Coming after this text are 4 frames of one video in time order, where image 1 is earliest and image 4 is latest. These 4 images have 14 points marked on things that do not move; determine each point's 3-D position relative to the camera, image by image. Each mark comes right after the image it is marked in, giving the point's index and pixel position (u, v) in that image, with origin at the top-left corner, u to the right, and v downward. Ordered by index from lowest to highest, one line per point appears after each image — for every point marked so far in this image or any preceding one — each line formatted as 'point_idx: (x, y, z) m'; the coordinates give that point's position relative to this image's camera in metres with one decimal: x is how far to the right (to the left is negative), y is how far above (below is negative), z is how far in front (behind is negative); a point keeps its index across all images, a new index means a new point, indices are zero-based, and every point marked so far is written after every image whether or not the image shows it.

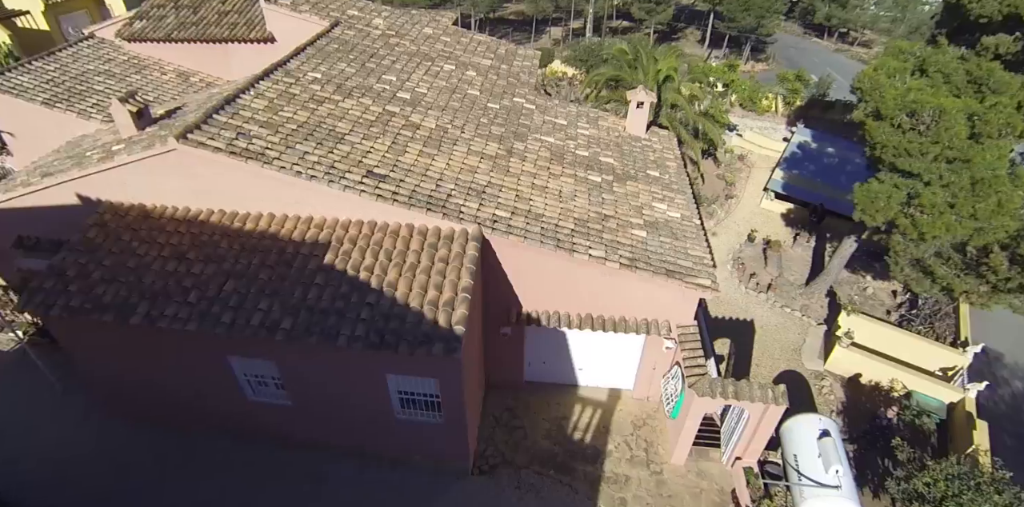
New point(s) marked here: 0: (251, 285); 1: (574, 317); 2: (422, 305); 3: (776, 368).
0: (-4.9, -0.6, +11.0) m
1: (+1.4, -1.4, +13.0) m
2: (-1.6, -0.9, +10.4) m
3: (+8.3, -3.6, +18.3) m
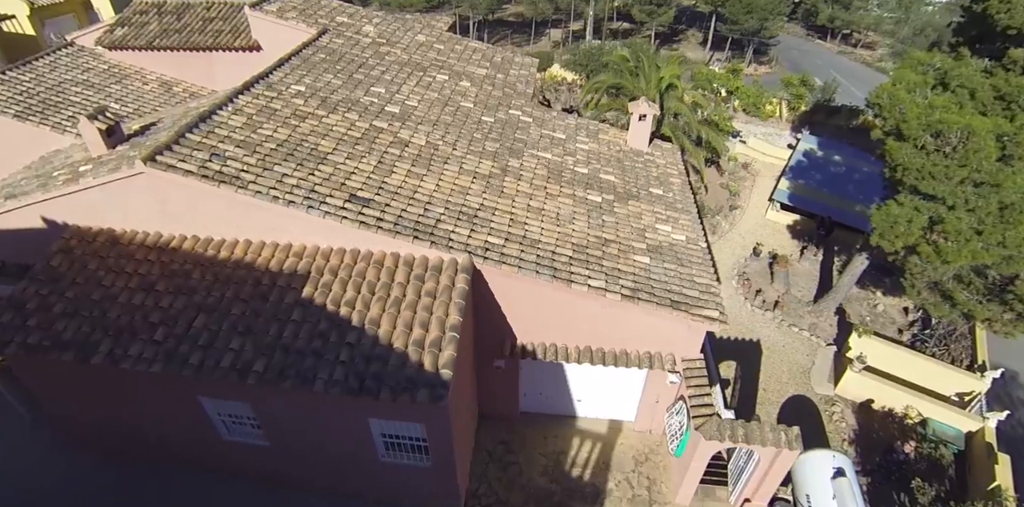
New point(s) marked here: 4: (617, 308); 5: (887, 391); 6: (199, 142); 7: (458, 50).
0: (-5.0, -1.2, +10.2) m
1: (+1.2, -2.0, +12.1) m
2: (-1.7, -1.5, +9.6) m
3: (+8.1, -4.2, +17.5) m
4: (+2.0, -1.1, +11.3) m
5: (+10.7, -3.9, +16.7) m
6: (-6.2, +2.2, +11.6) m
7: (-1.8, +6.8, +19.4) m
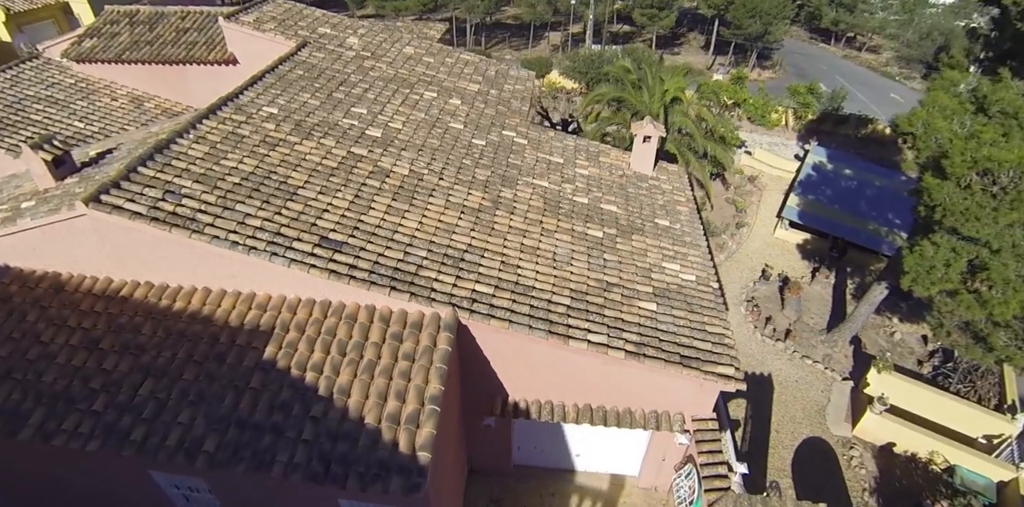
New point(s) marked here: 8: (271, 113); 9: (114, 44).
0: (-5.2, -2.0, +8.9) m
1: (+1.1, -2.9, +10.9) m
2: (-1.9, -2.4, +8.4) m
3: (+8.0, -5.0, +16.3) m
4: (+1.9, -1.9, +10.0) m
5: (+10.6, -4.8, +15.5) m
6: (-6.4, +1.4, +10.4) m
7: (-2.0, +5.9, +18.2) m
8: (-5.4, +3.1, +13.1) m
9: (-12.6, +6.6, +18.5) m
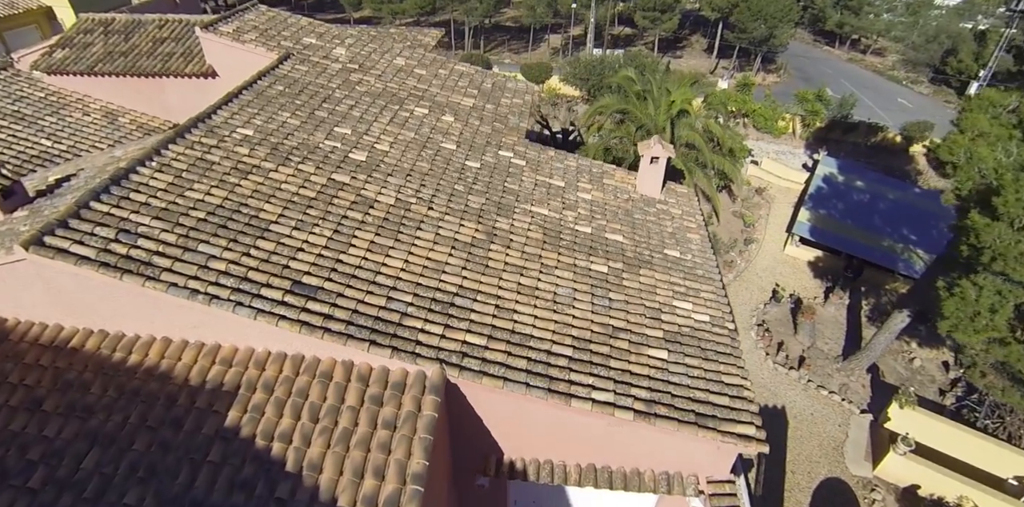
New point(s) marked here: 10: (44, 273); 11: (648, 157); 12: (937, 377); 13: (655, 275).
0: (-5.3, -2.8, +7.9) m
1: (+1.0, -3.6, +9.8) m
2: (-2.0, -3.1, +7.3) m
3: (+7.9, -5.7, +15.2) m
4: (+1.8, -2.7, +9.0) m
5: (+10.5, -5.5, +14.4) m
6: (-6.5, +0.6, +9.3) m
7: (-2.0, +5.2, +17.1) m
8: (-5.5, +2.4, +12.0) m
9: (-12.6, +5.9, +17.4) m
10: (-6.9, -0.3, +8.7) m
11: (+3.2, +2.3, +13.8) m
12: (+13.4, -3.9, +18.4) m
13: (+2.8, -0.4, +11.7) m
